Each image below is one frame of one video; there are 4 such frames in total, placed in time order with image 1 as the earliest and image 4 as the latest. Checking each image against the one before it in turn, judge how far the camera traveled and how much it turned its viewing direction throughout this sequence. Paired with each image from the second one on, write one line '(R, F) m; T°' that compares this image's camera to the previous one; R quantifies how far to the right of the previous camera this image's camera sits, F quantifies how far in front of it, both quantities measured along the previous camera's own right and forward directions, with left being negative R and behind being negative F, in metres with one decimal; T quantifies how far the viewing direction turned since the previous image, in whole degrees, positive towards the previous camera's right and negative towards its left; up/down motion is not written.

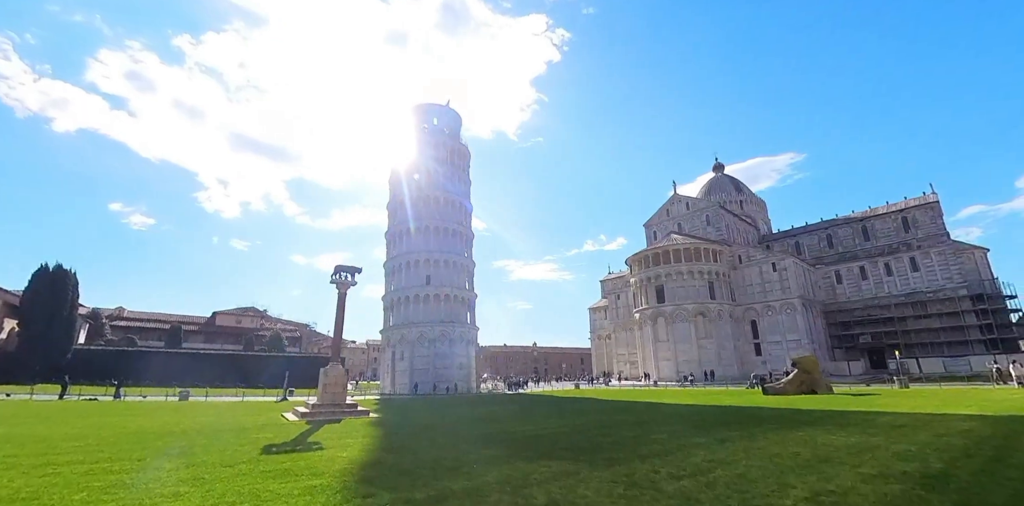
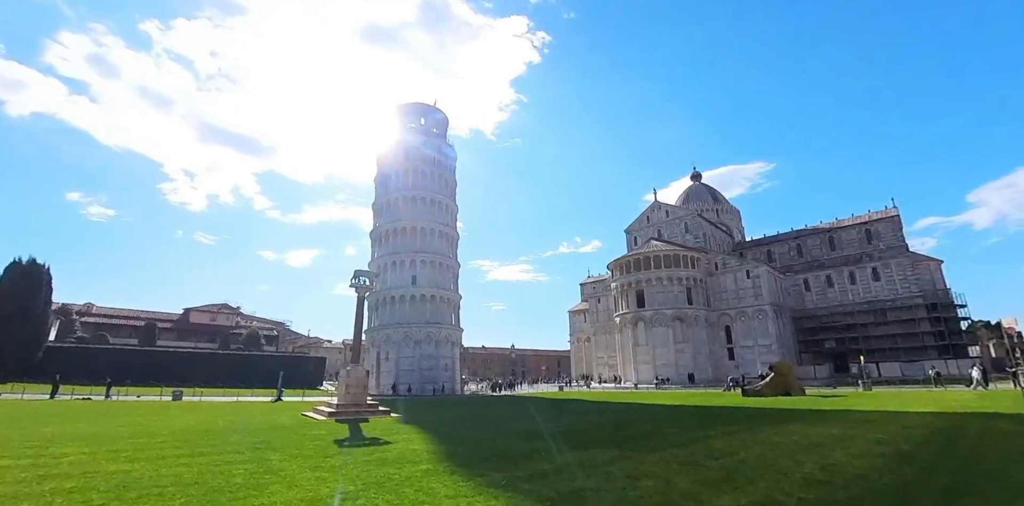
(-1.3, -1.2) m; +3°
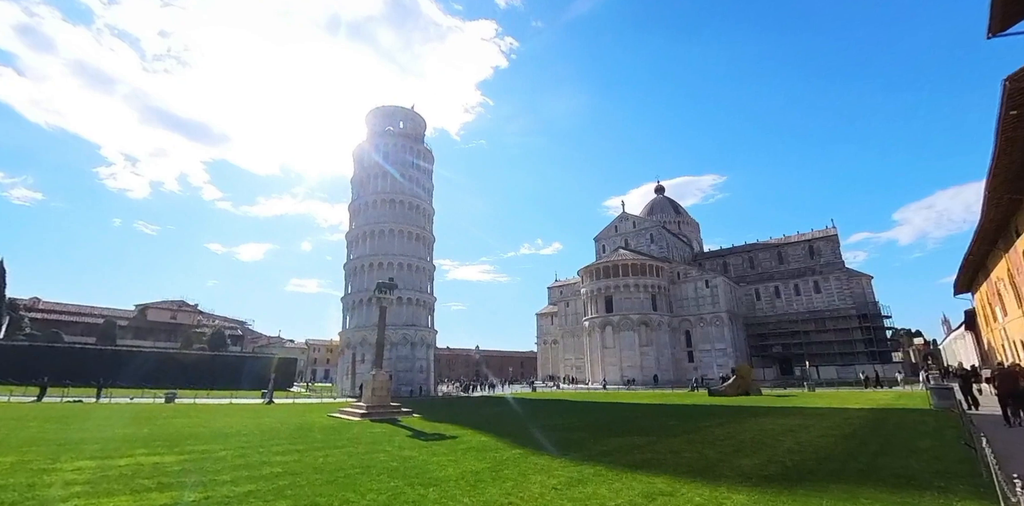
(-2.0, -2.2) m; +5°
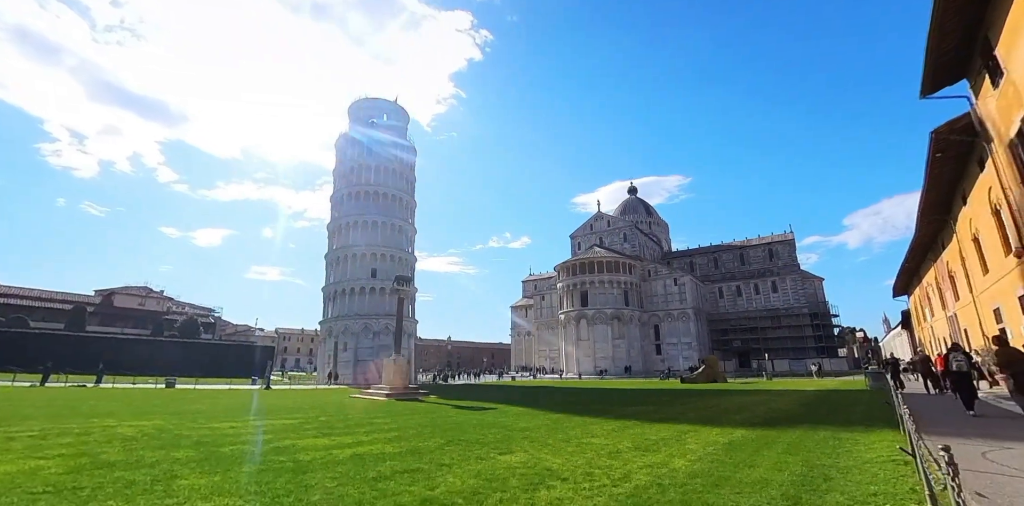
(-1.8, -2.2) m; +4°
